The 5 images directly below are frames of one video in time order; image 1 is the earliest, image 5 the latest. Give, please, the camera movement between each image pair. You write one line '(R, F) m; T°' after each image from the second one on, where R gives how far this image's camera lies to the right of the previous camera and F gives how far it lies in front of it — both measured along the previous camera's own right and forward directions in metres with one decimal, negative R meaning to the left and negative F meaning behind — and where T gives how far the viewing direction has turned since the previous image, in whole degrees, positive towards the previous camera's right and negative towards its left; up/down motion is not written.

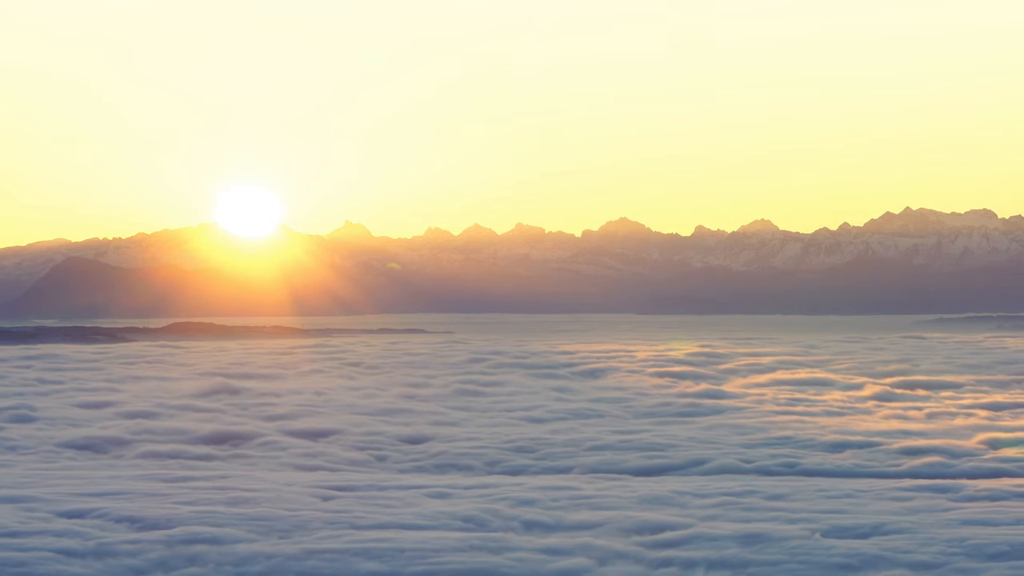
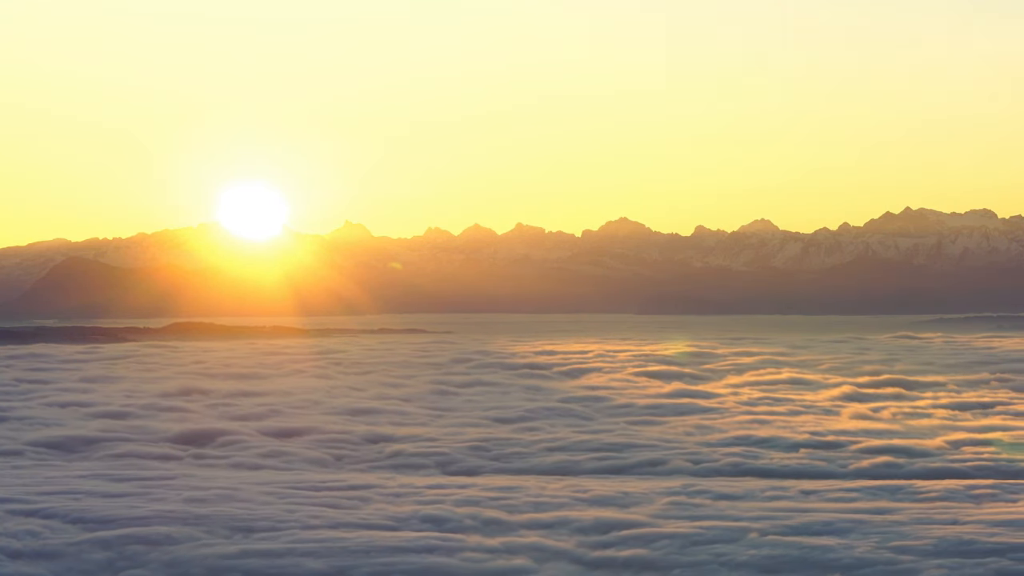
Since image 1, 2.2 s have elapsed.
(+1.9, 0.0) m; 0°
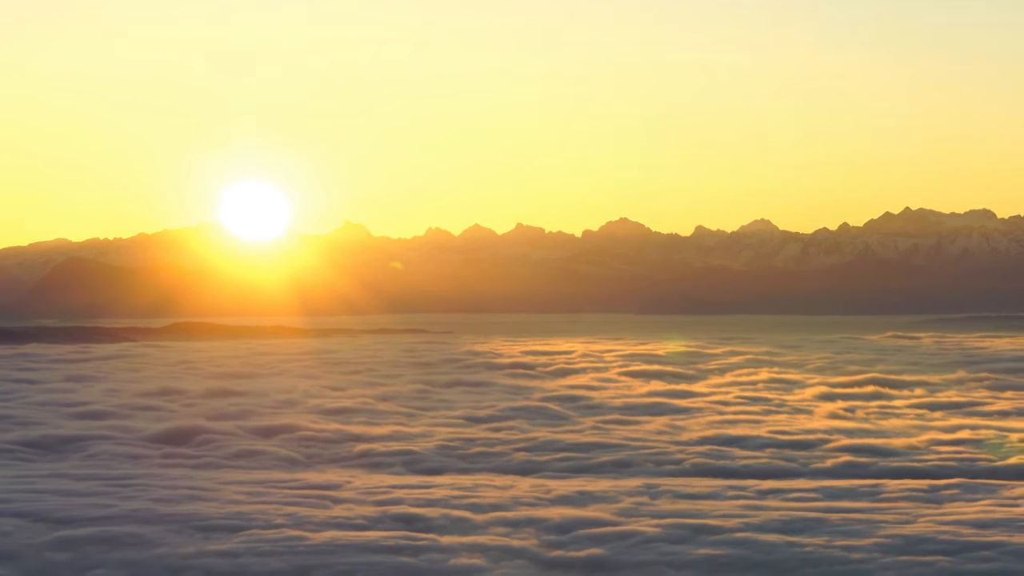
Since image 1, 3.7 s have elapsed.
(+1.3, -0.1) m; 0°
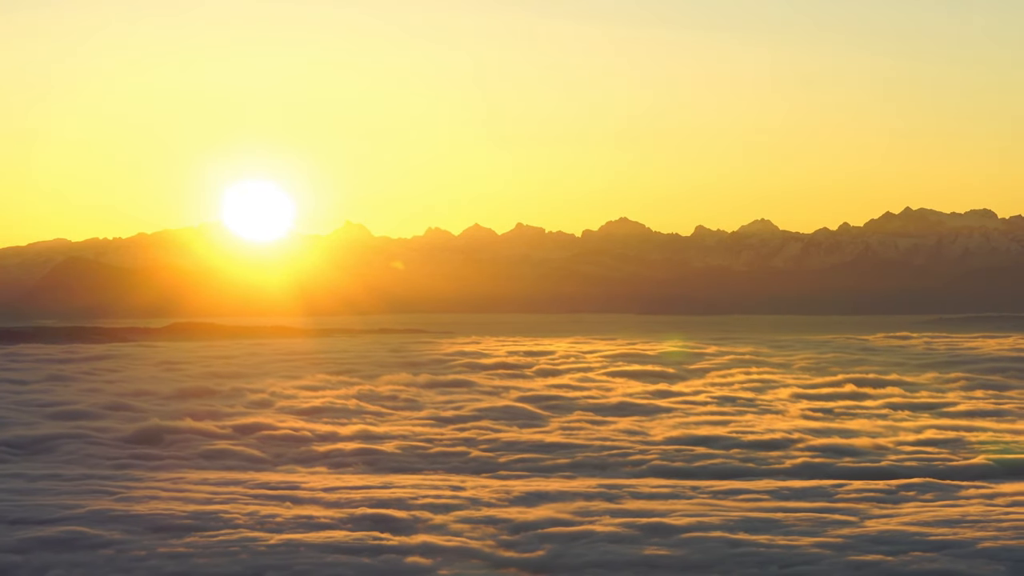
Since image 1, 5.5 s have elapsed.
(+1.5, +0.1) m; 0°
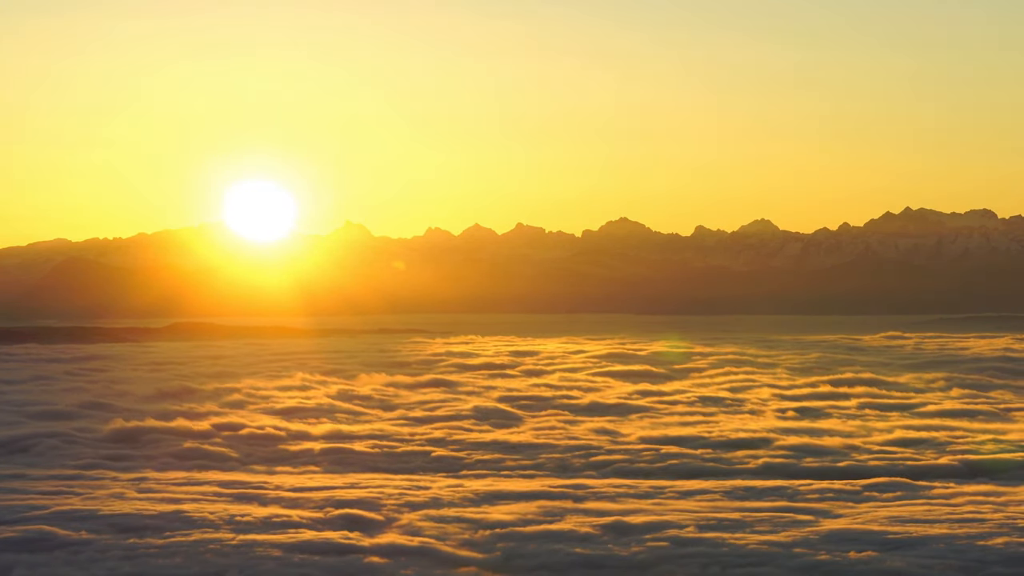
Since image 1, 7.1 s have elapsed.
(+1.3, 0.0) m; 0°
